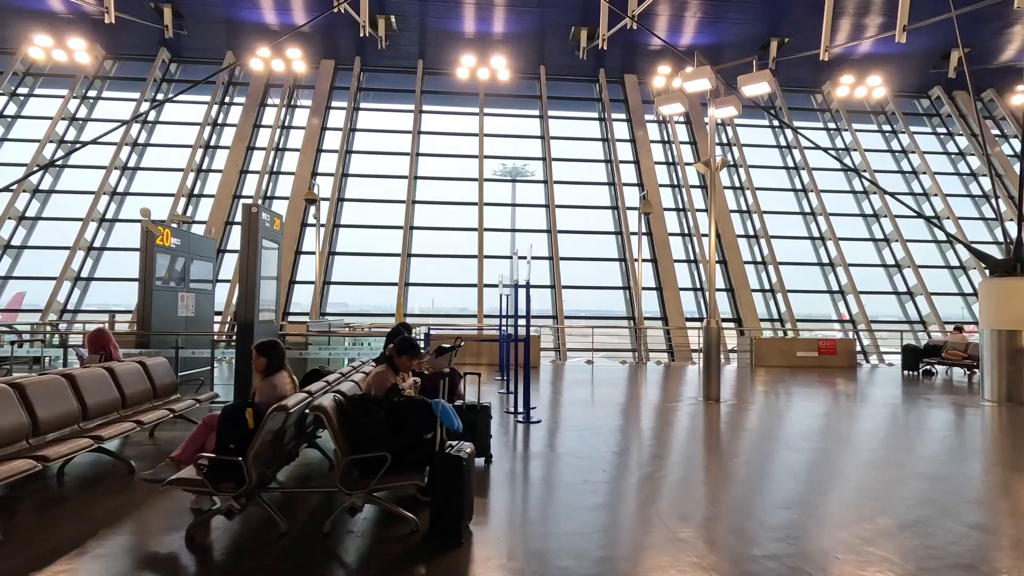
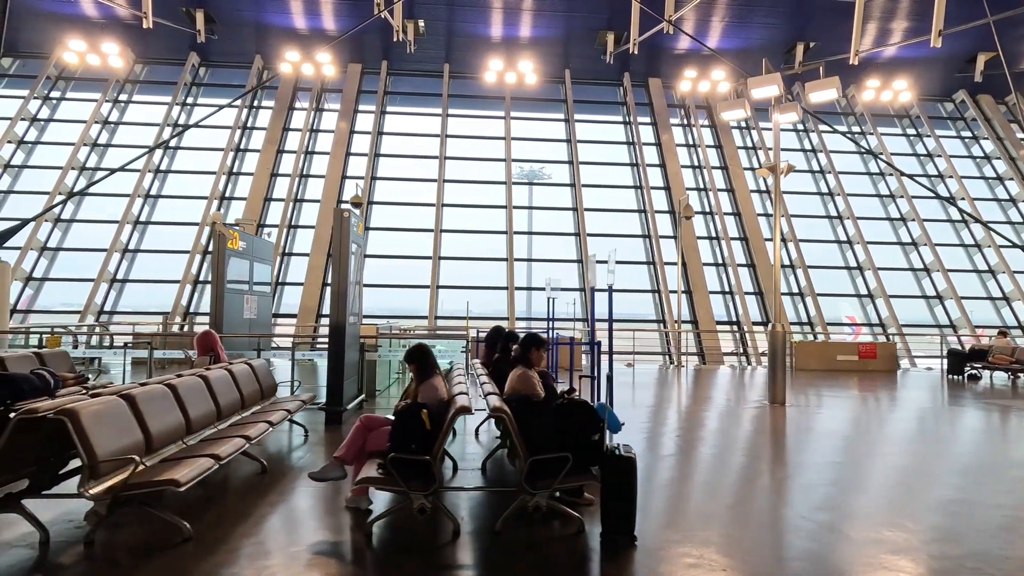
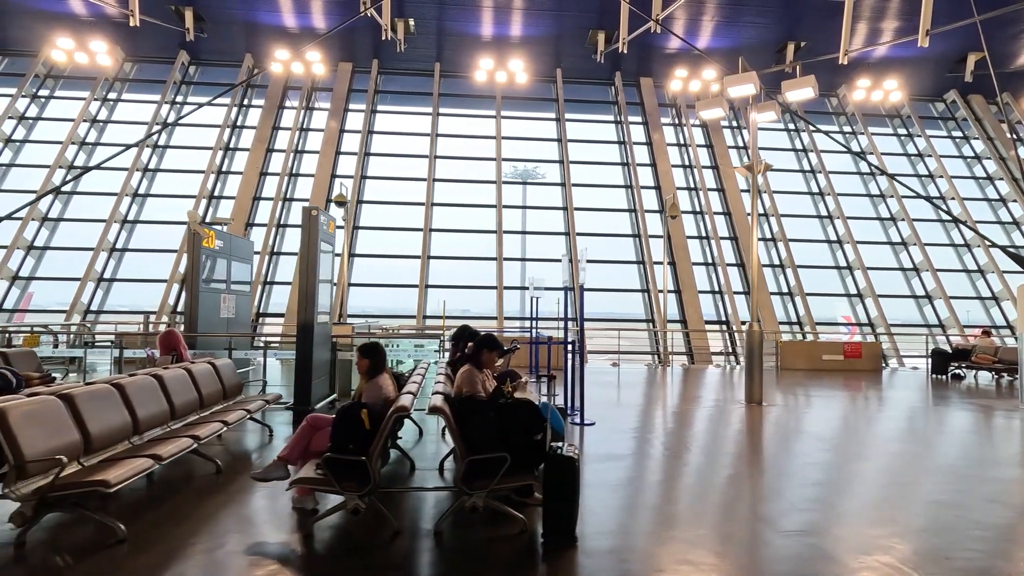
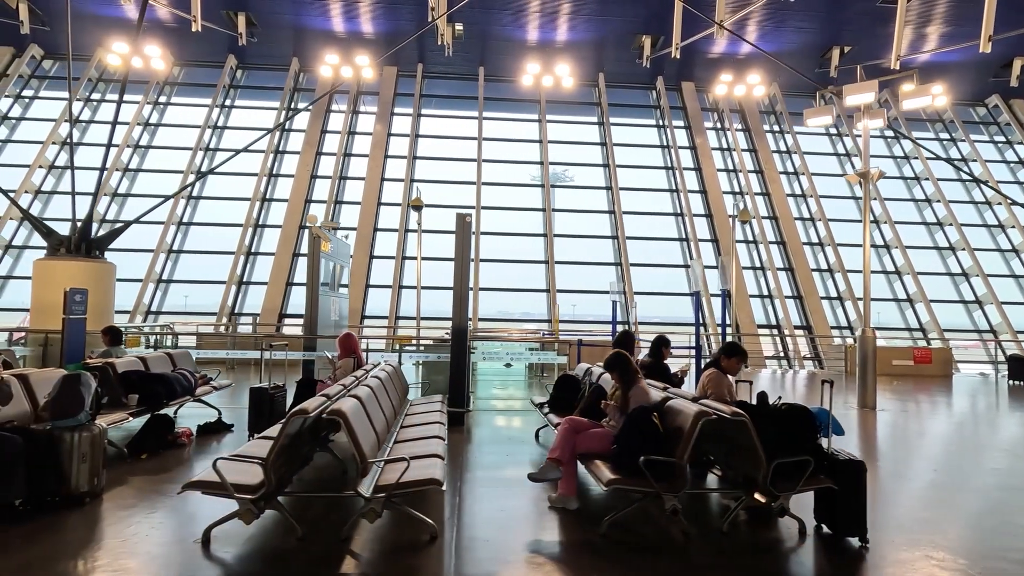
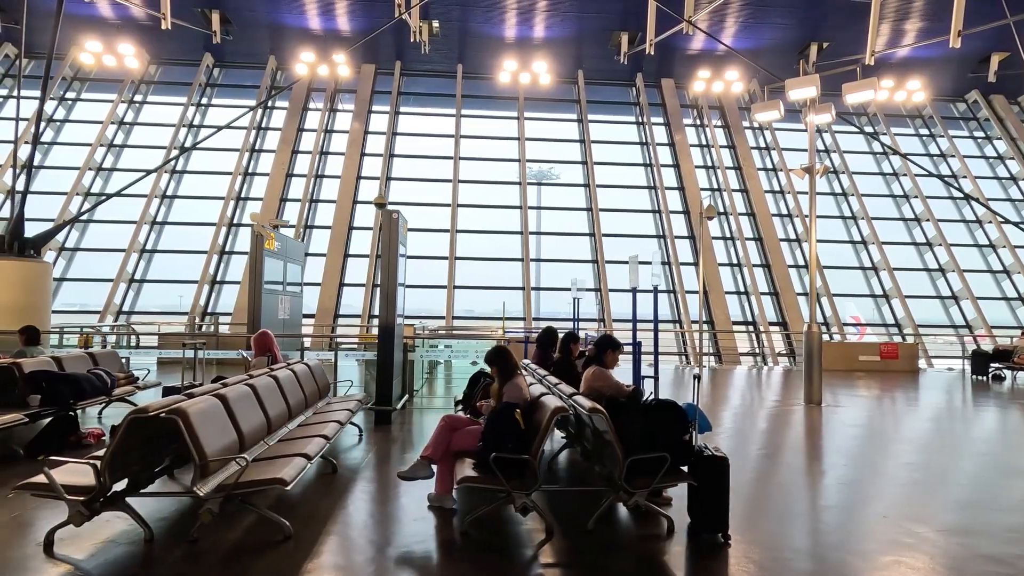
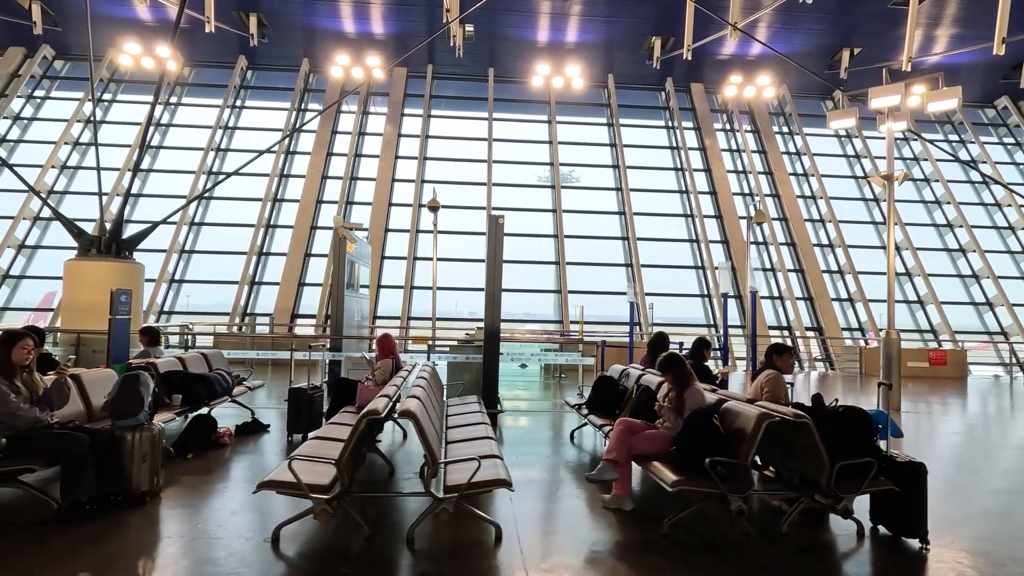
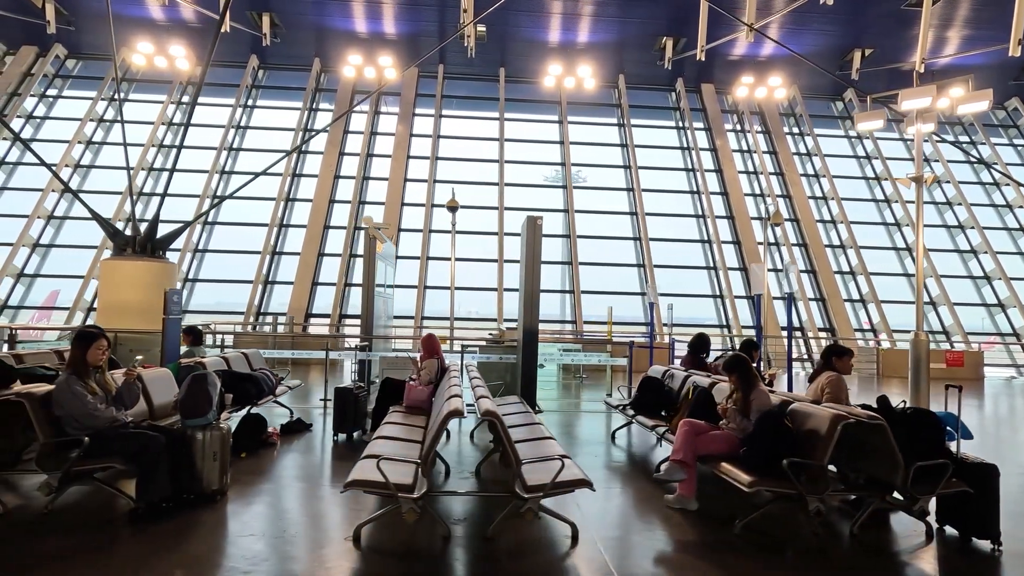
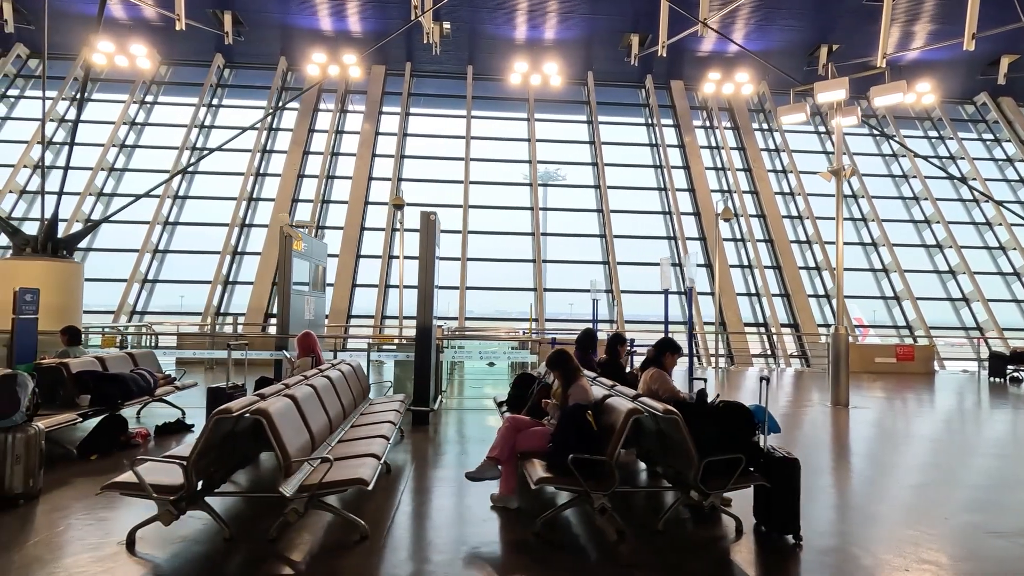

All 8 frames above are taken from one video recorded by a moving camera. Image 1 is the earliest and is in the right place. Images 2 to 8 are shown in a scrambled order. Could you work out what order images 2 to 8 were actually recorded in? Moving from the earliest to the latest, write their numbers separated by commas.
3, 2, 5, 8, 4, 6, 7
